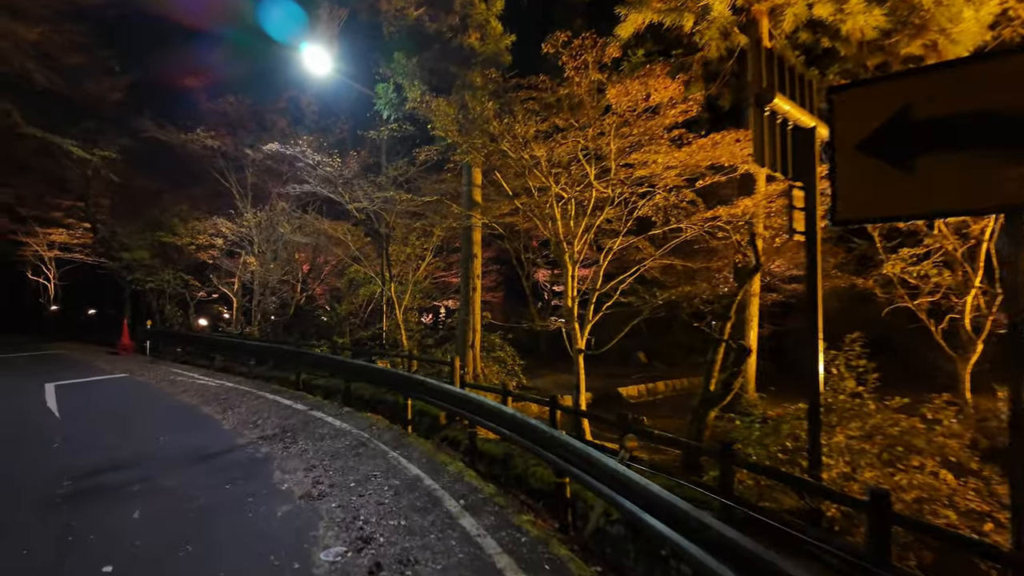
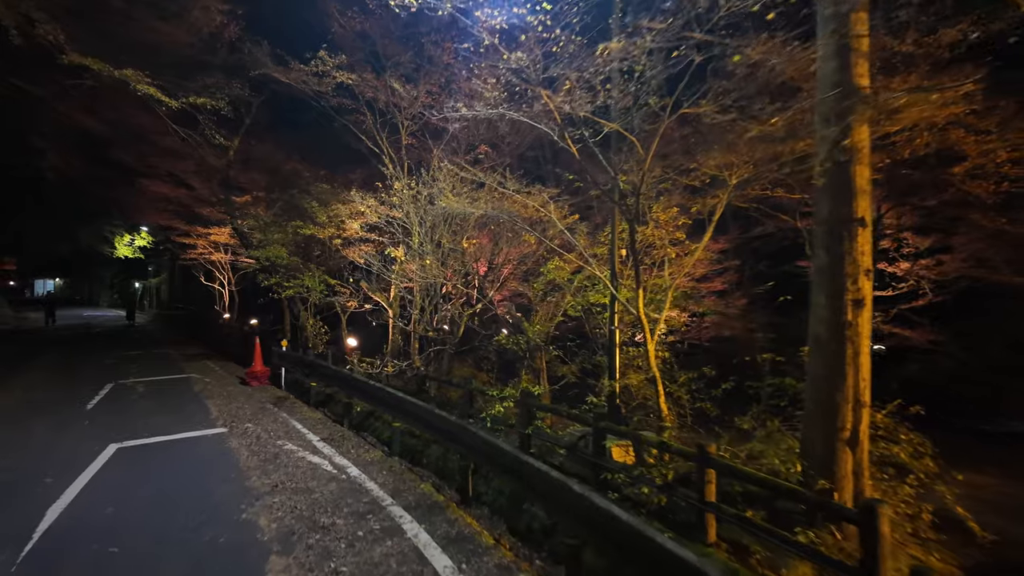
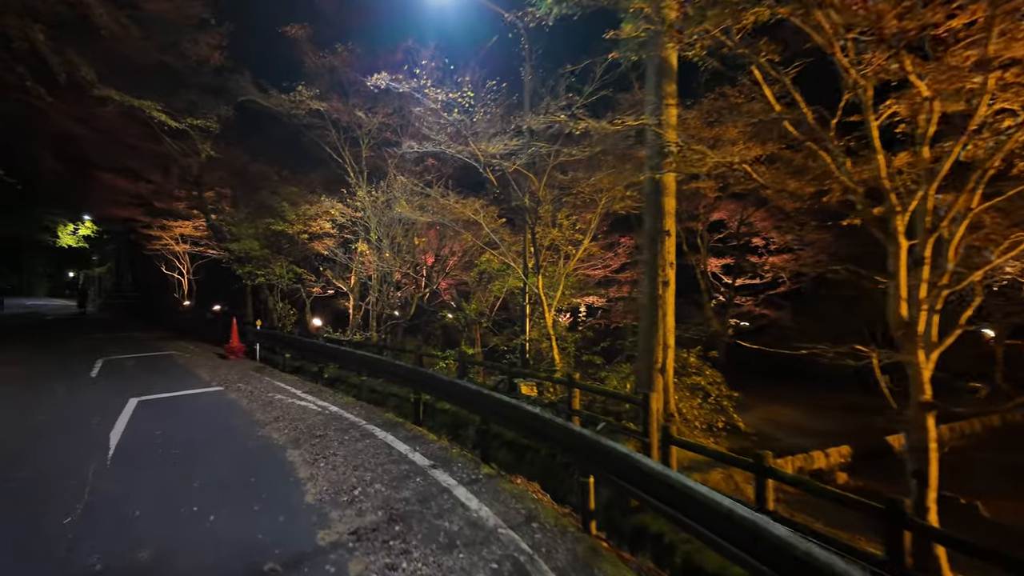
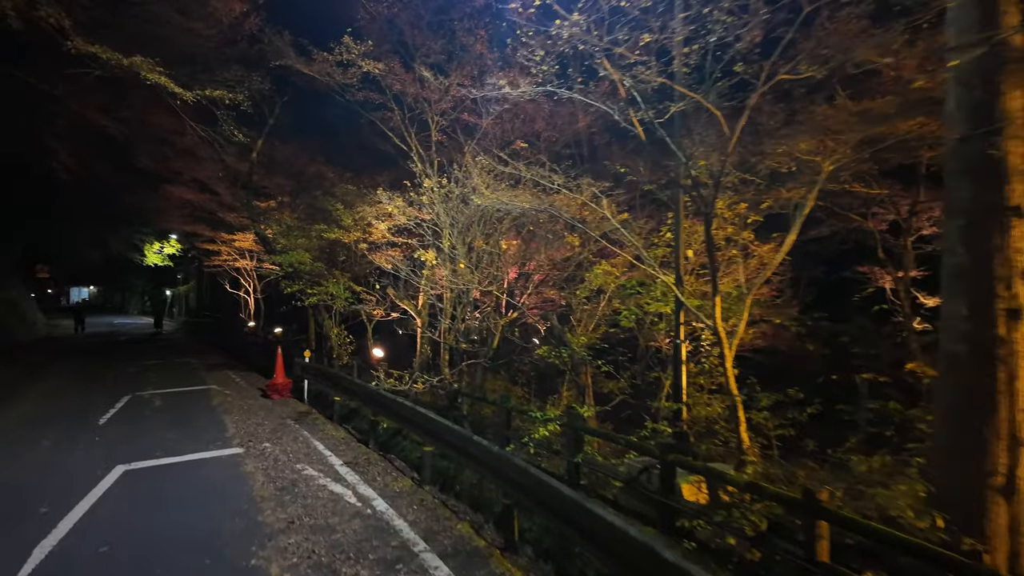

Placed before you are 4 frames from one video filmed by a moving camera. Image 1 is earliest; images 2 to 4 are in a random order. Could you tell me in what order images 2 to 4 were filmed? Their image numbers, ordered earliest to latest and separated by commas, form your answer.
3, 2, 4
